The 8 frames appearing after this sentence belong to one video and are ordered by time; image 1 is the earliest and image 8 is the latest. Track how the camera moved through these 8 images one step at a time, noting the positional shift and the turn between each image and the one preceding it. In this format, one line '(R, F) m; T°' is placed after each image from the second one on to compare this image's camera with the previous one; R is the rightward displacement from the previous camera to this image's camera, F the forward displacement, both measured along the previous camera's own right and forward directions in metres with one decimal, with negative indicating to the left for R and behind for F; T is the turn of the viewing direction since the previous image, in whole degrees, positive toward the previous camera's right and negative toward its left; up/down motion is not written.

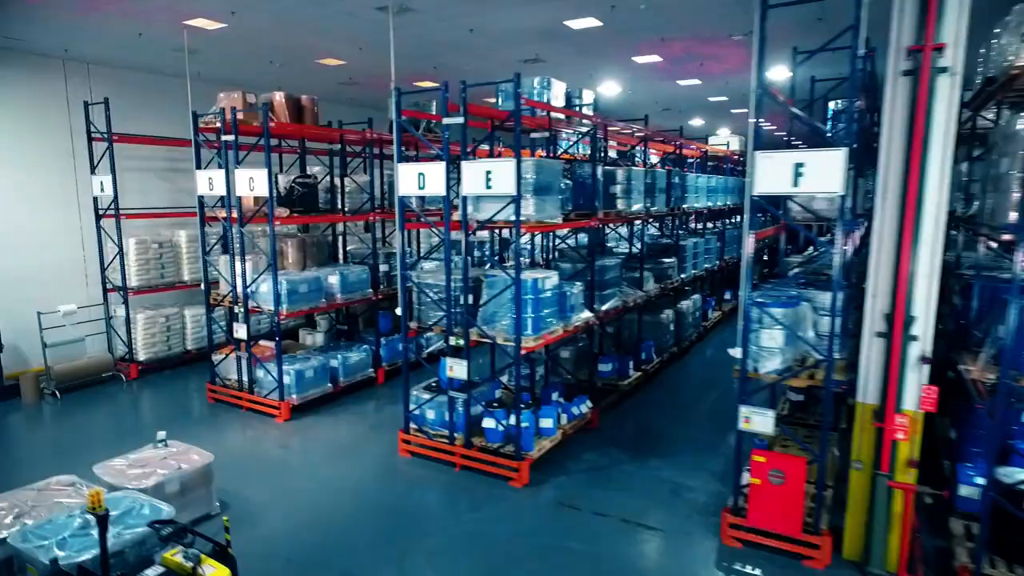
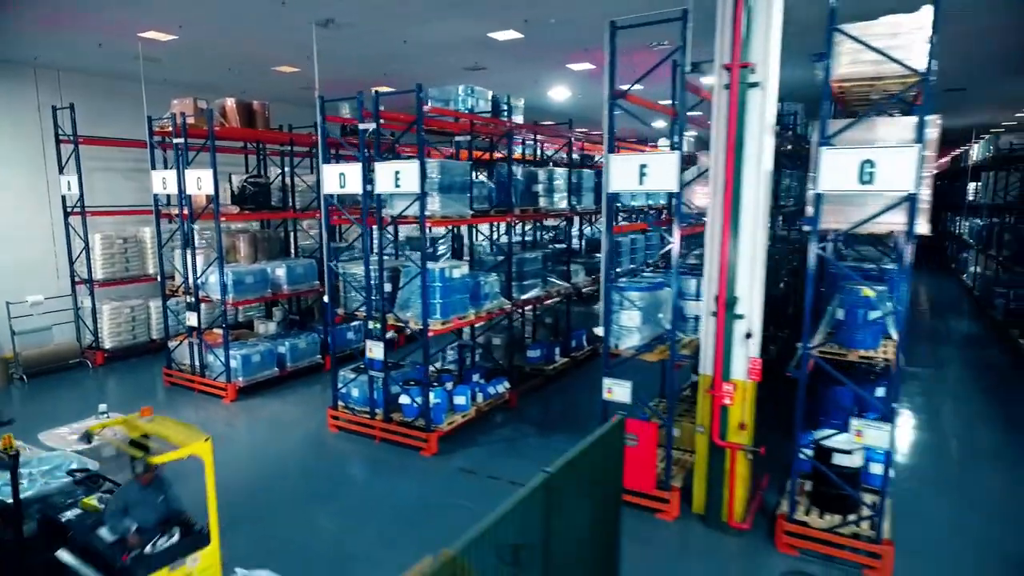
(+1.2, -0.7) m; 0°
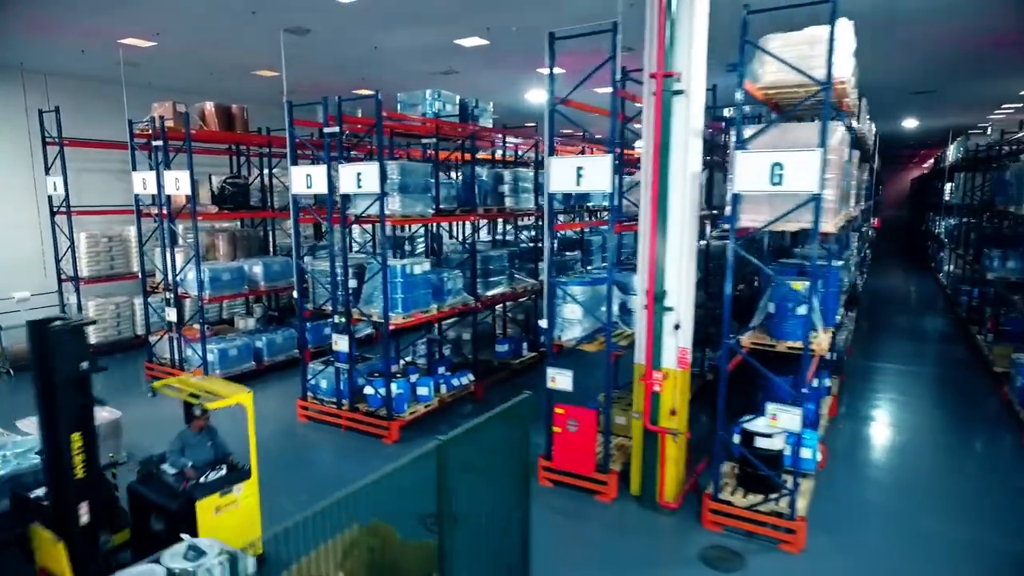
(+0.6, -0.3) m; 0°
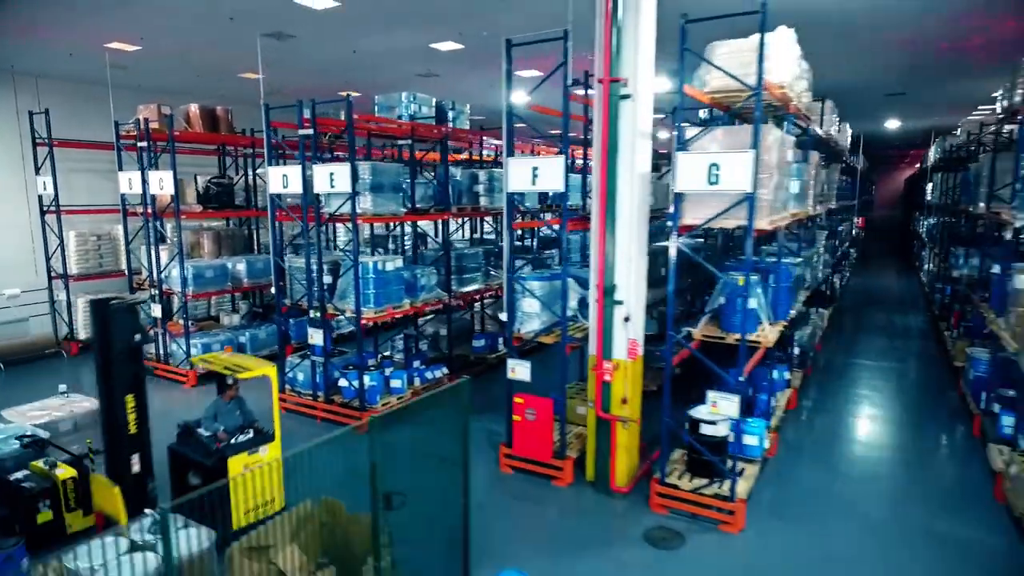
(+0.5, -0.3) m; 0°
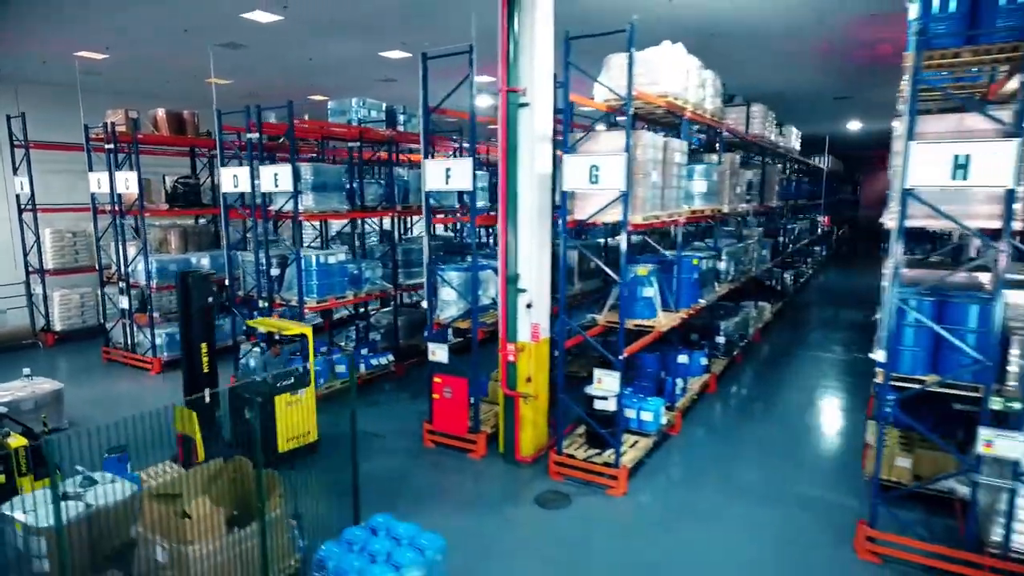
(+1.1, -0.6) m; 0°
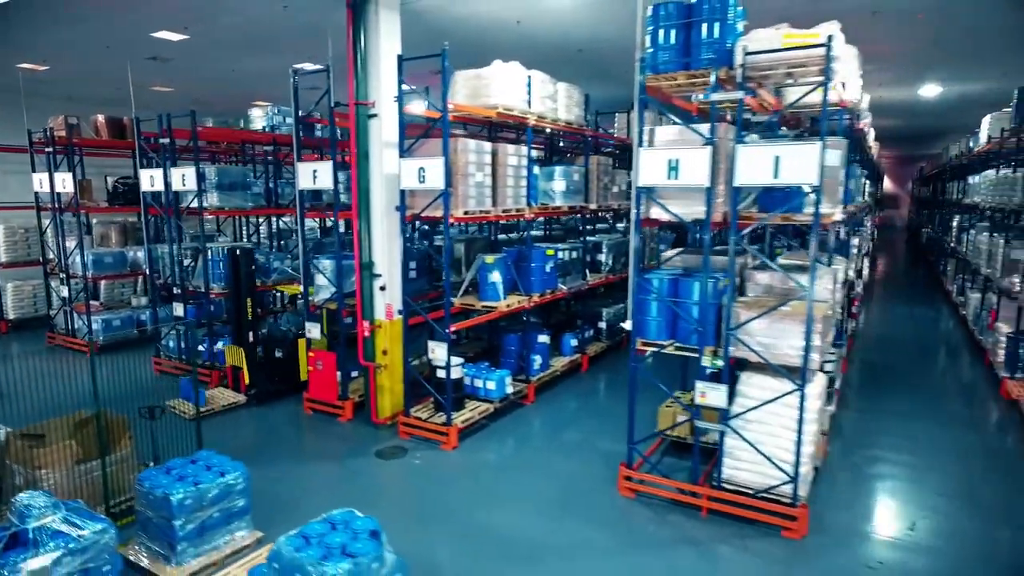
(+2.1, -1.0) m; 0°
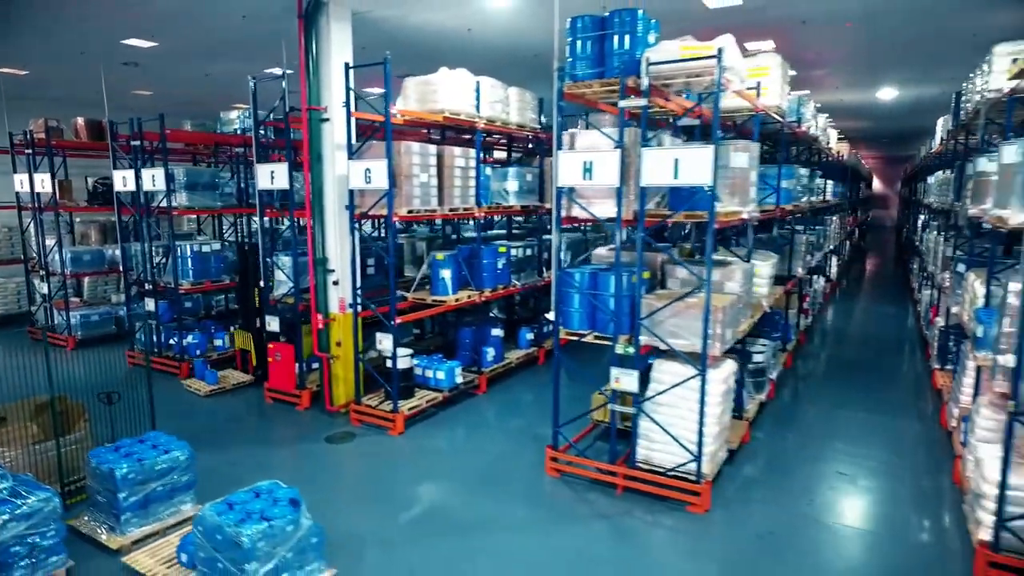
(+0.8, -0.4) m; 0°
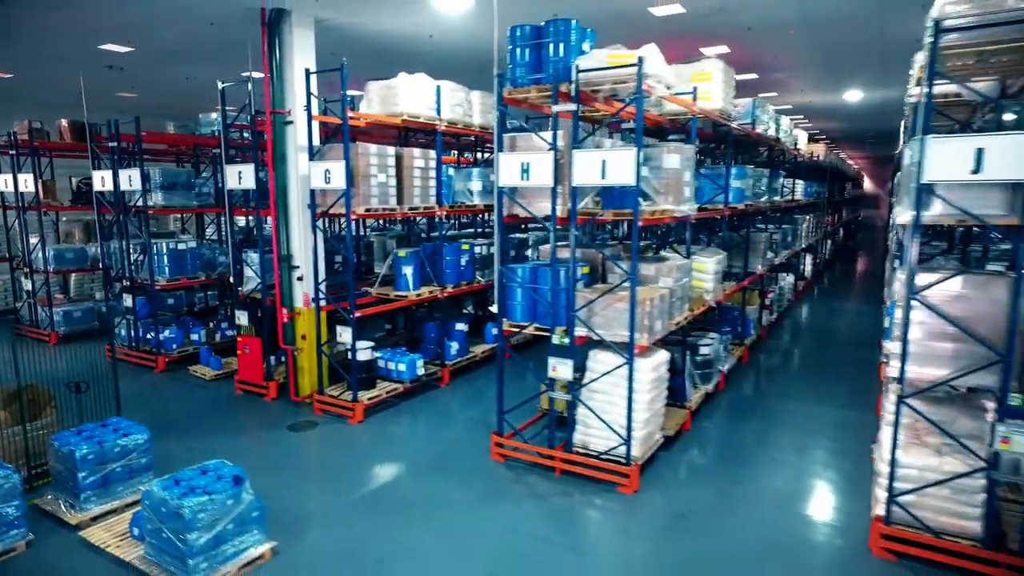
(+0.7, -0.3) m; 0°
